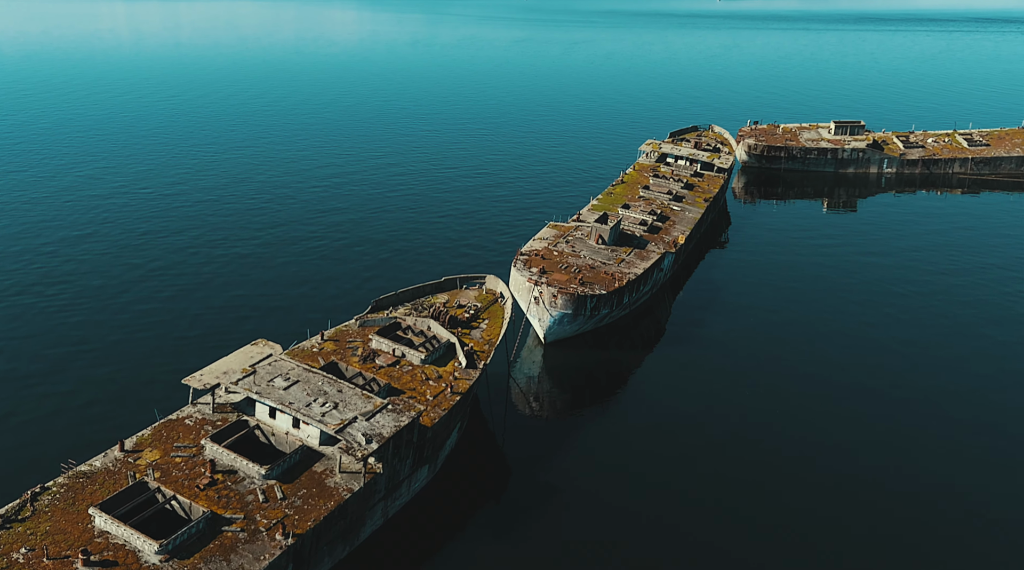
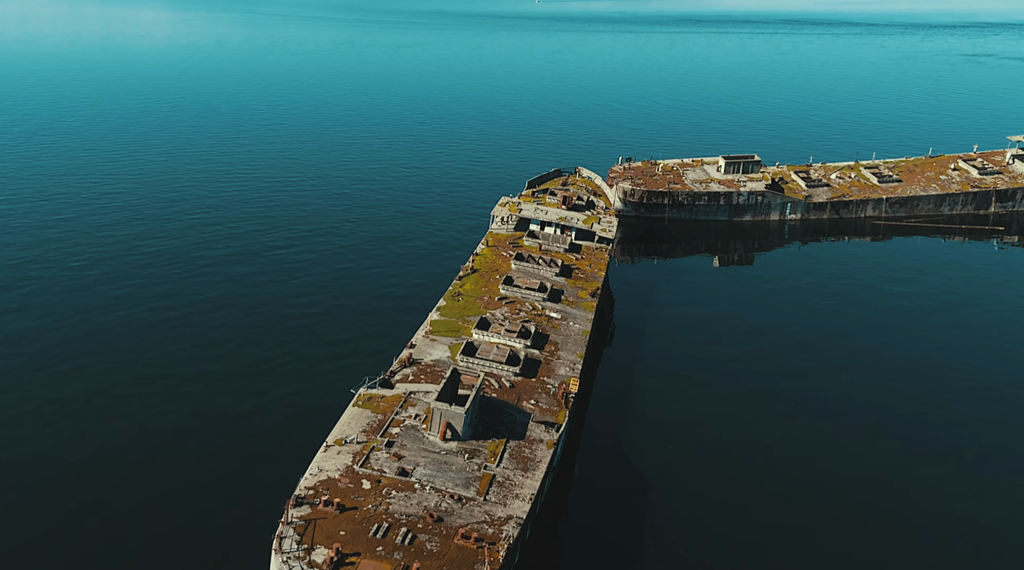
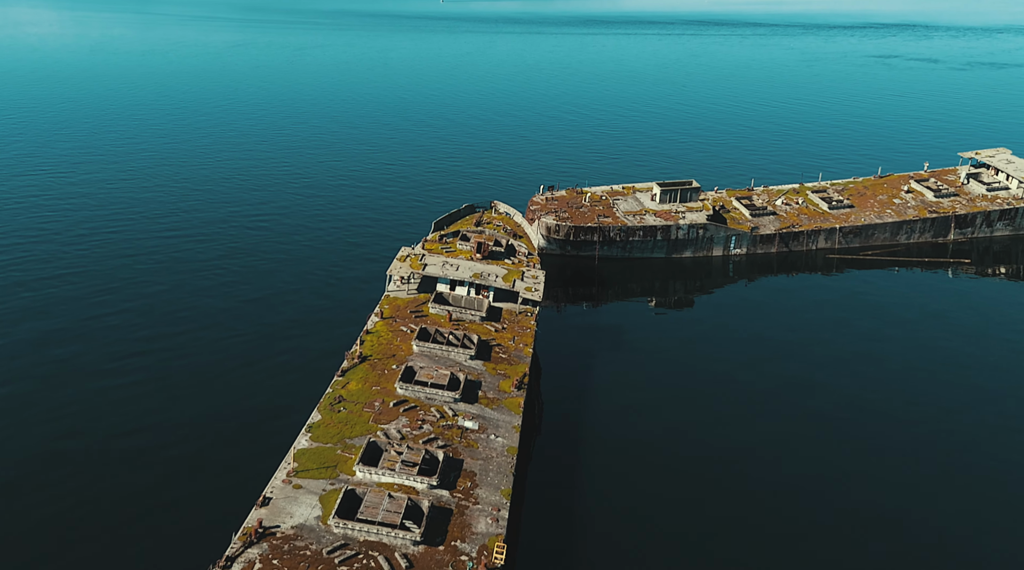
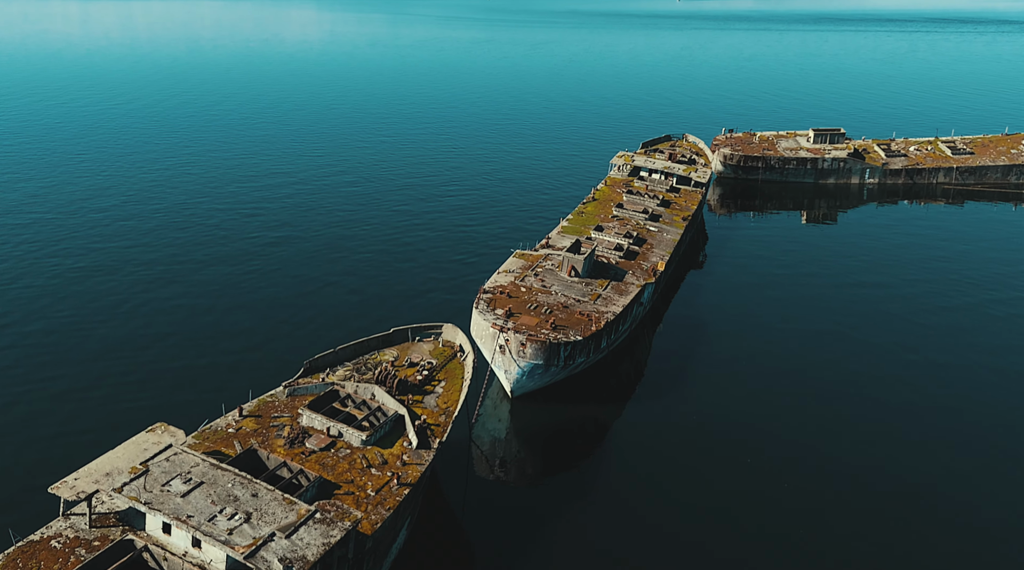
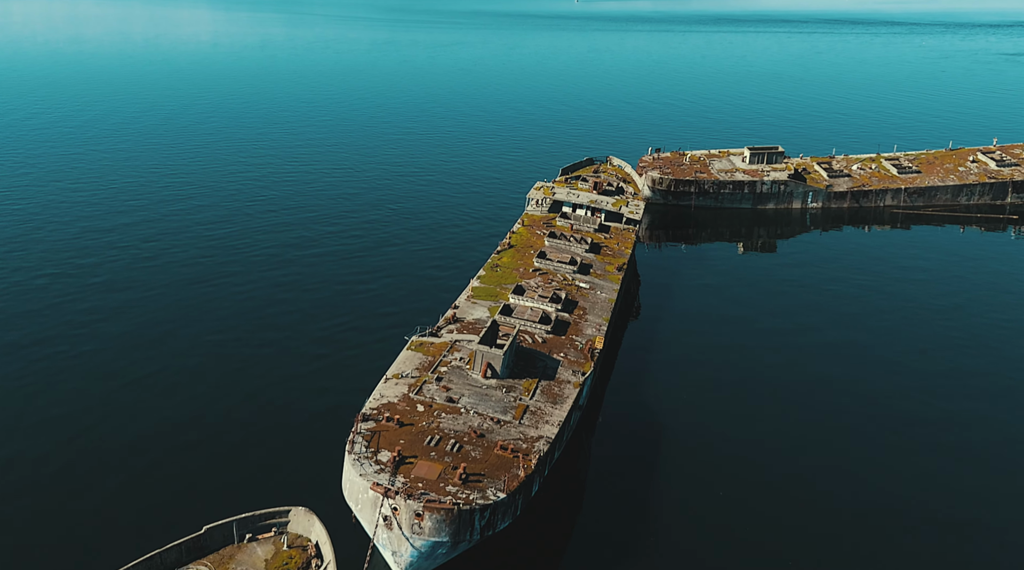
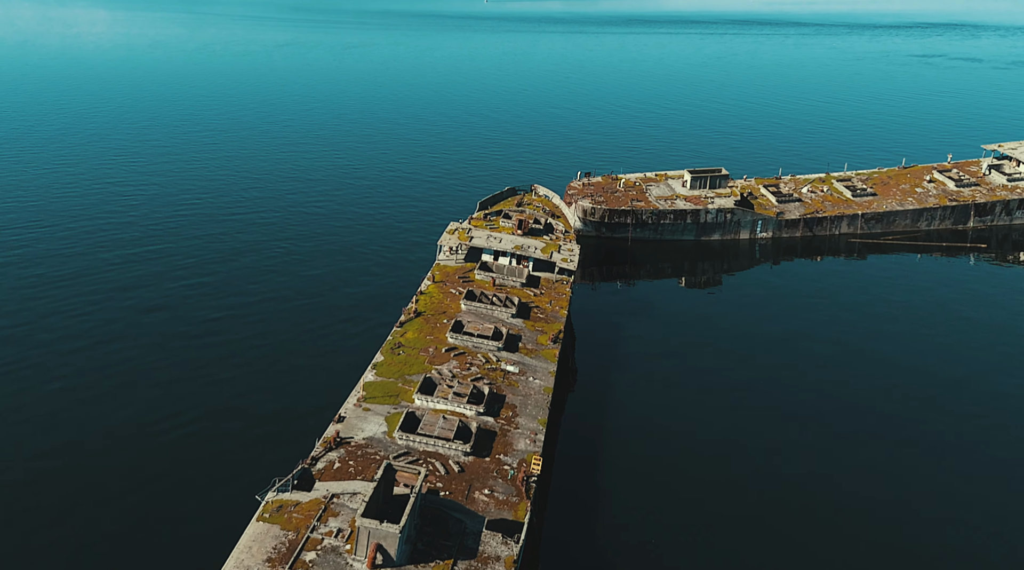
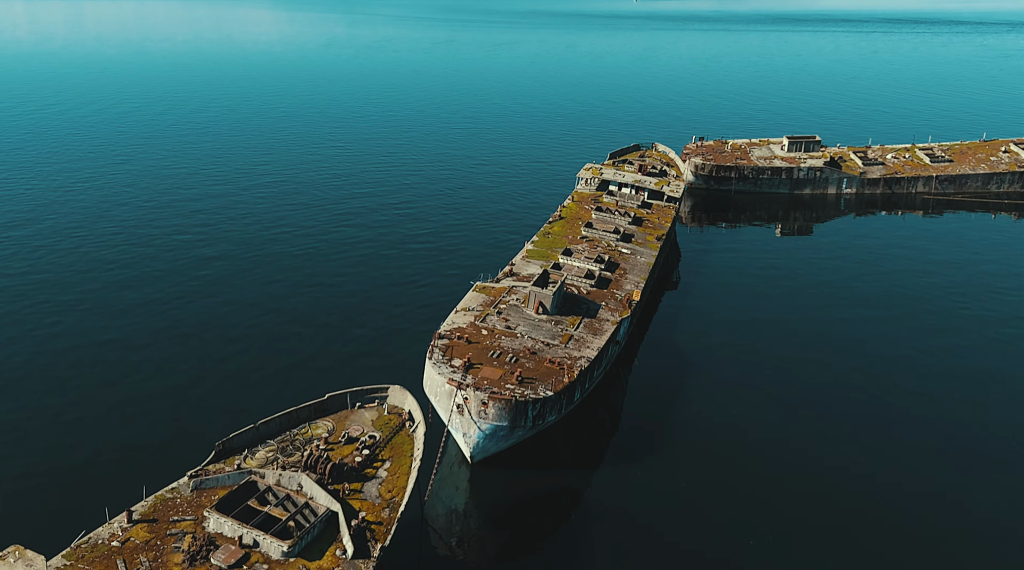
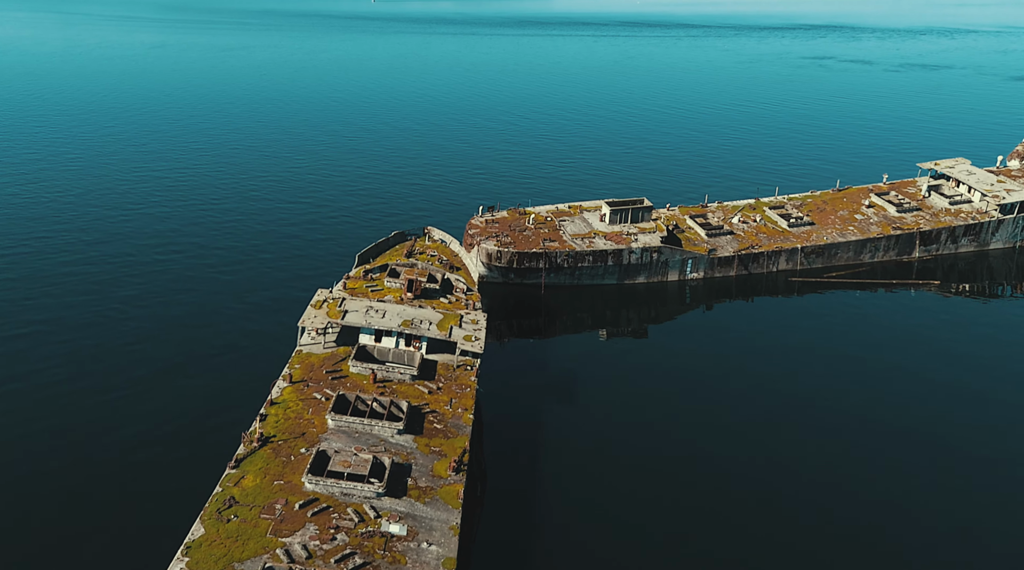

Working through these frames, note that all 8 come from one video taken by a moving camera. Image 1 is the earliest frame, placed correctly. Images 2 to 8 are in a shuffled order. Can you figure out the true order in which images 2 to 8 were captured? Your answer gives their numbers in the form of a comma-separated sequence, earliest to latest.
4, 7, 5, 2, 6, 3, 8
